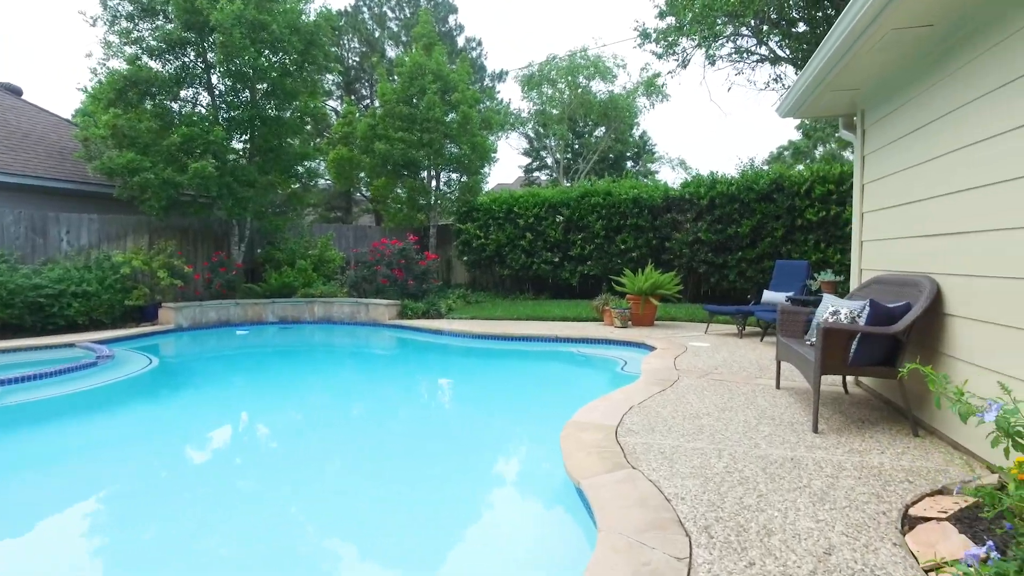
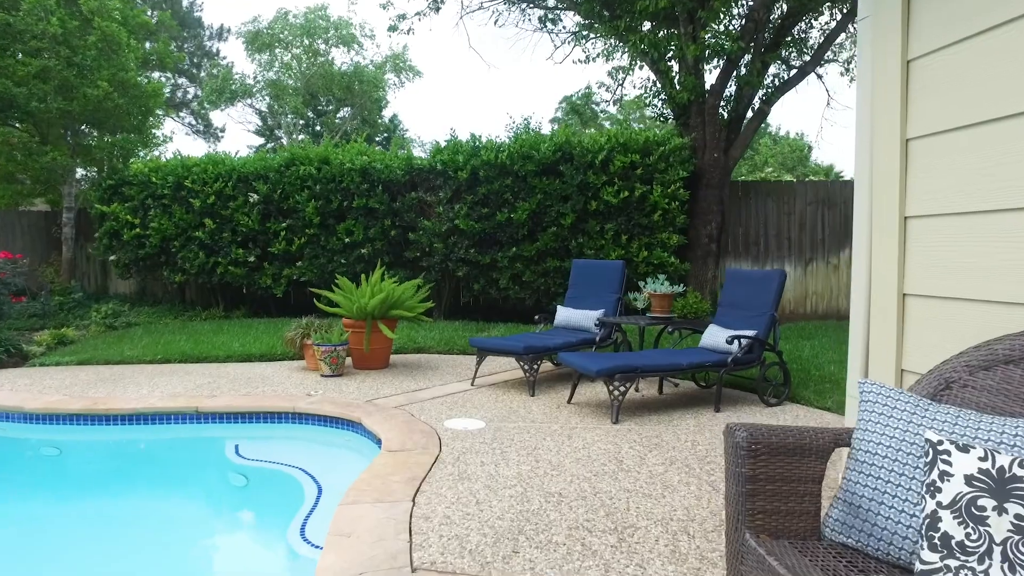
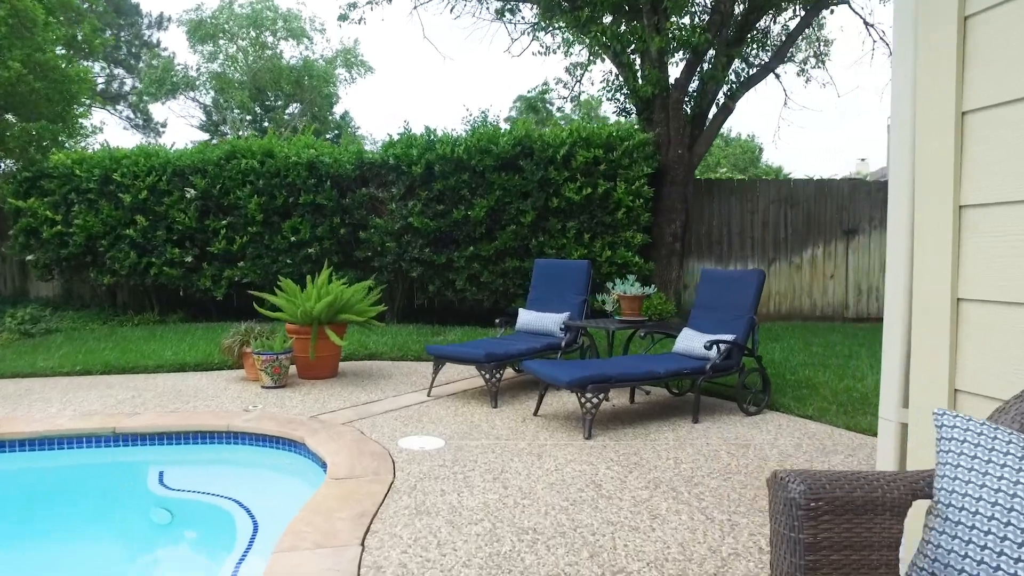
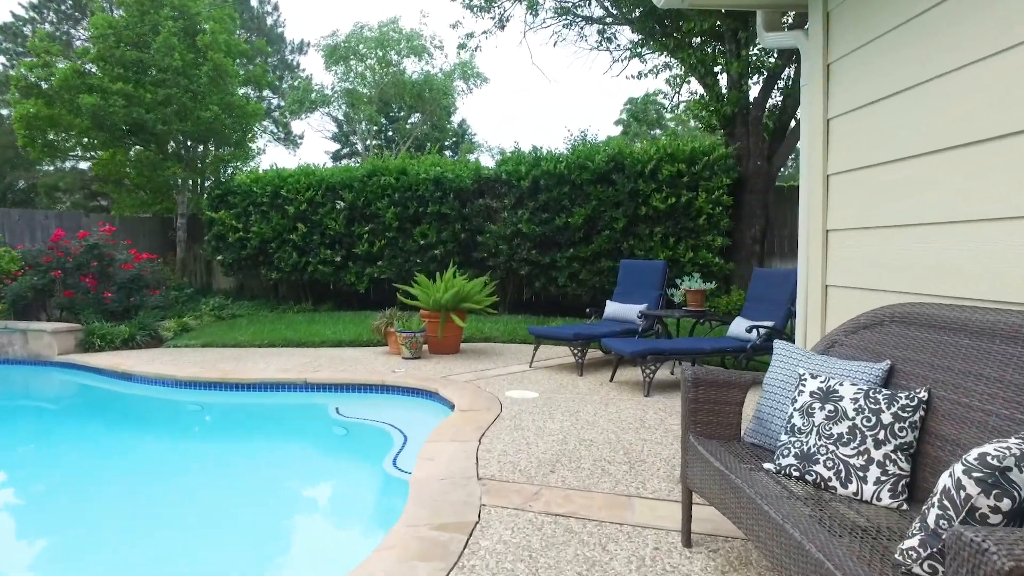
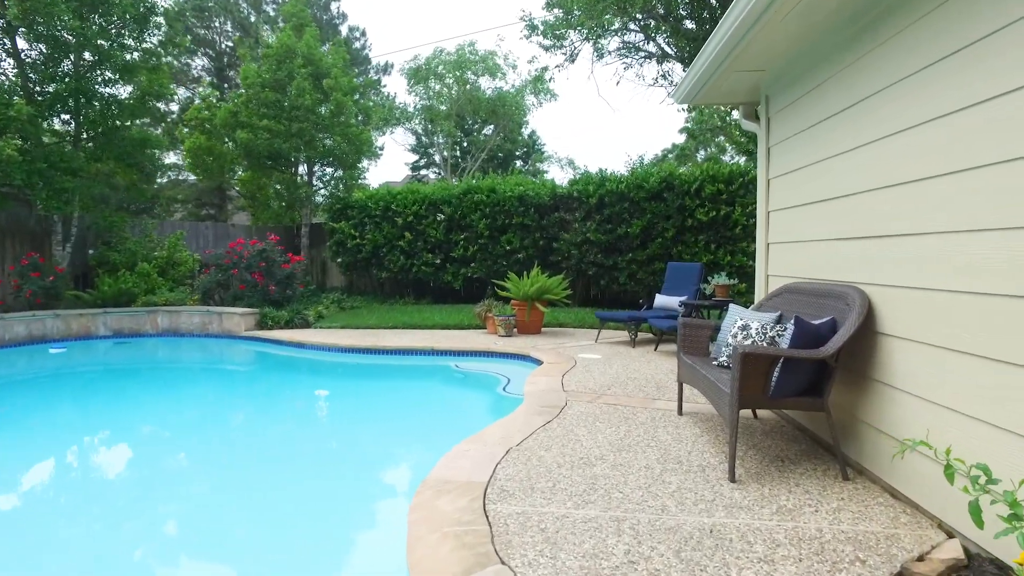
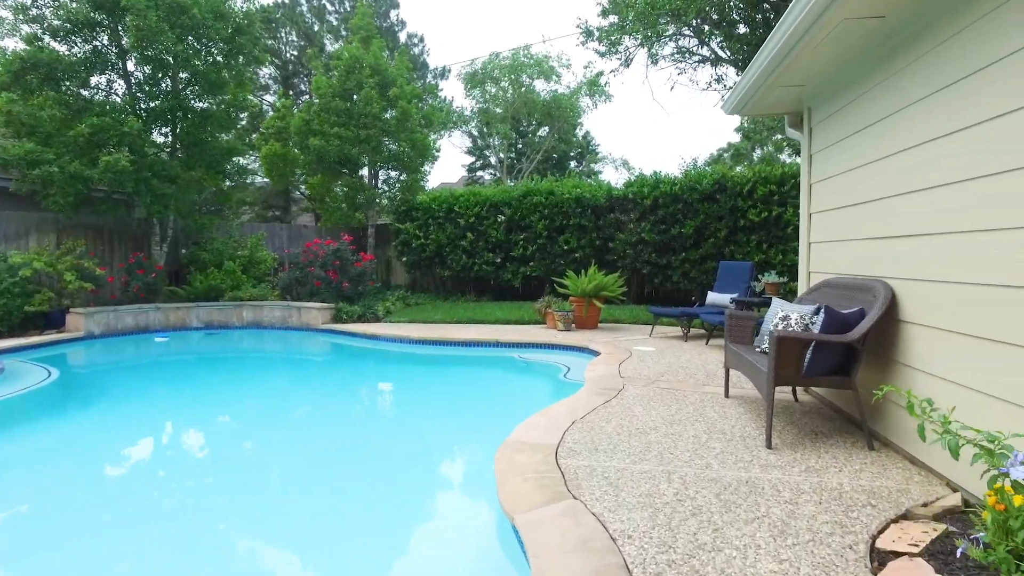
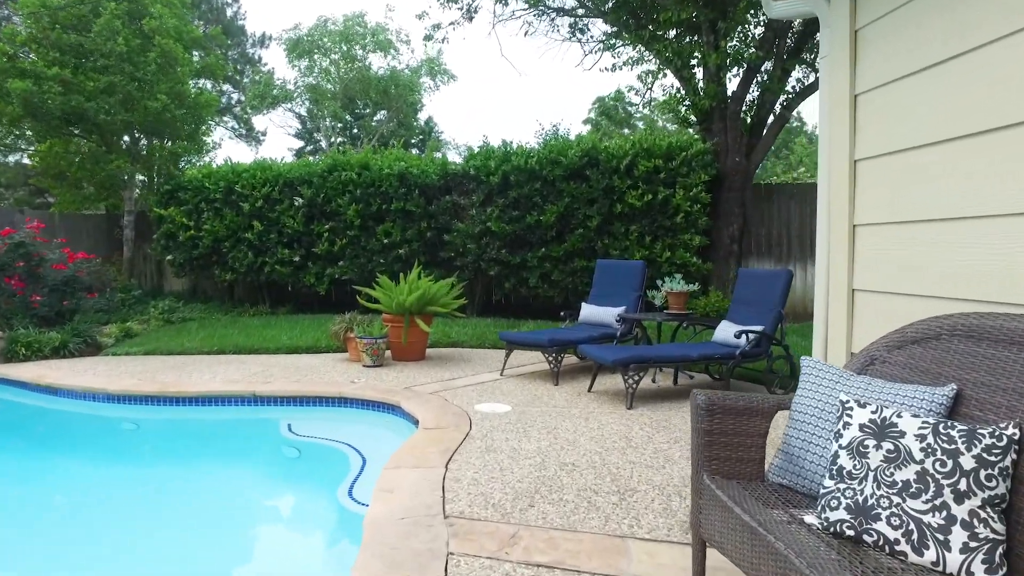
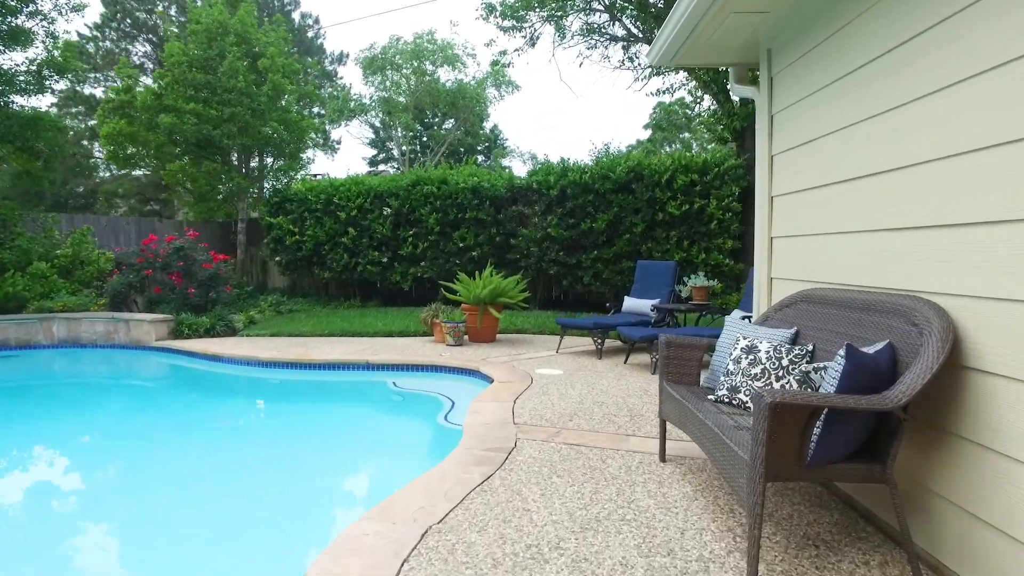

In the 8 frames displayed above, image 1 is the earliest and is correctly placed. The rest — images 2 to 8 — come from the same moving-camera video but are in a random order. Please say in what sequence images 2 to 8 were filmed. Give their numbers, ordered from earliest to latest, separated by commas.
6, 5, 8, 4, 7, 2, 3
